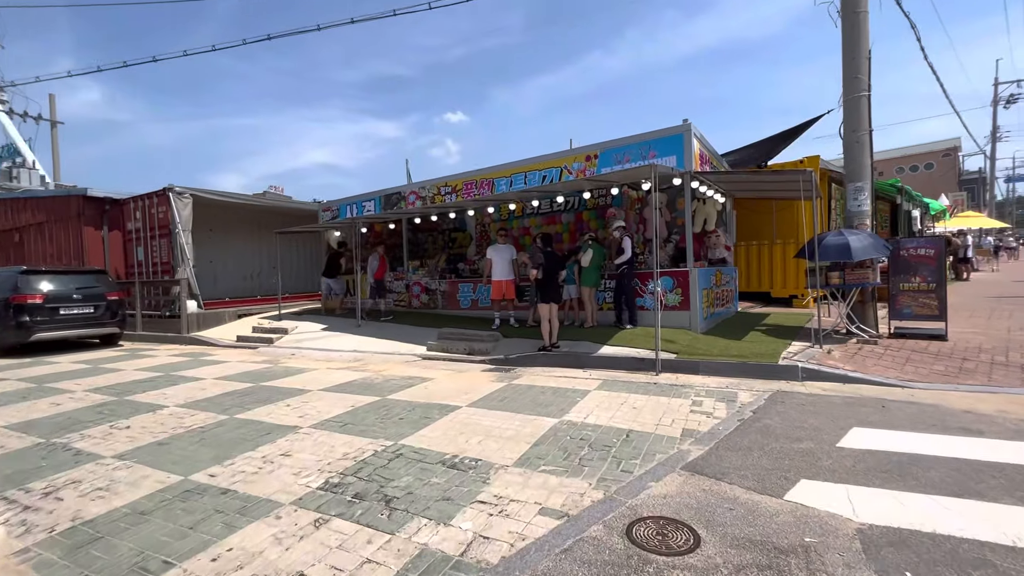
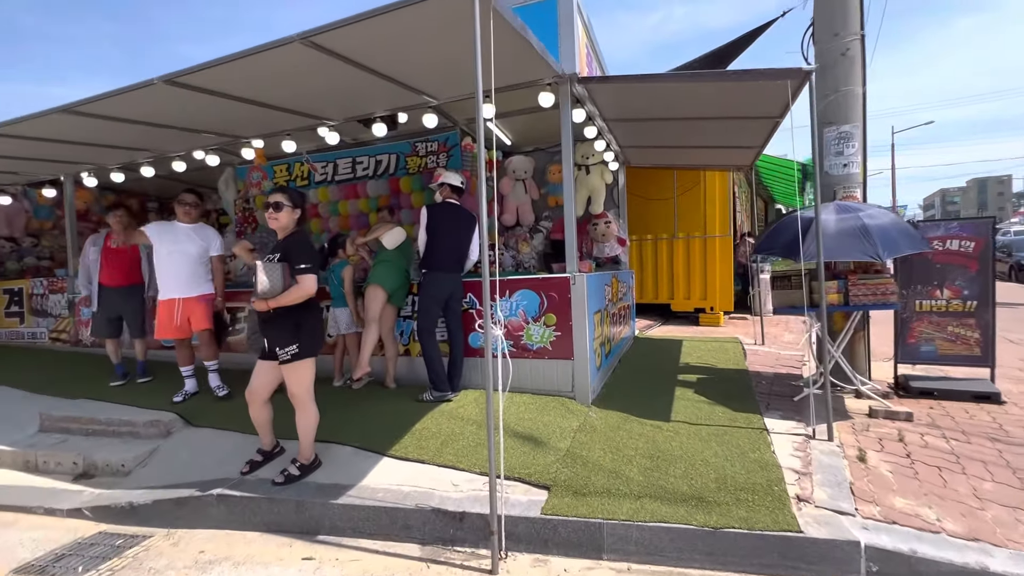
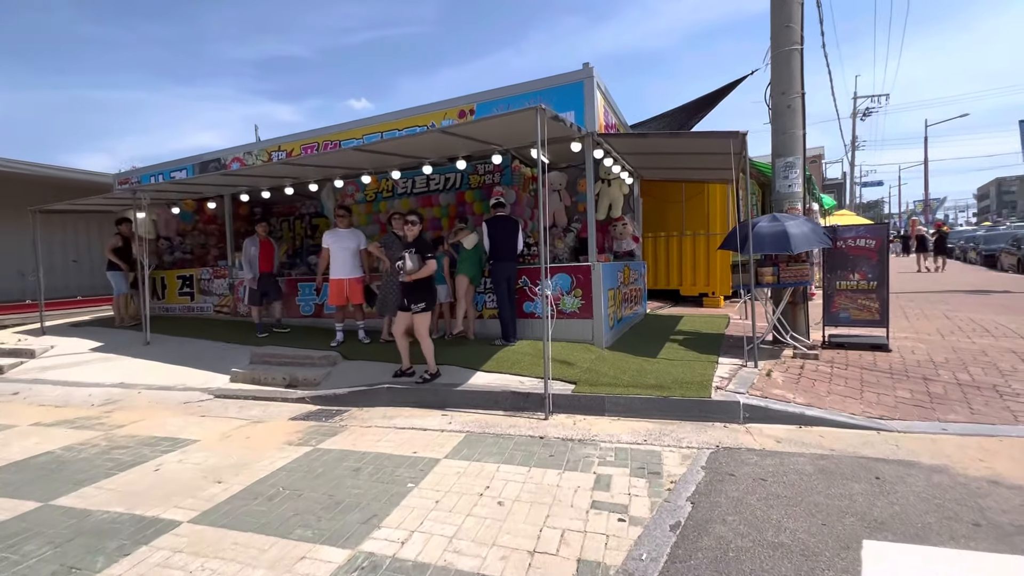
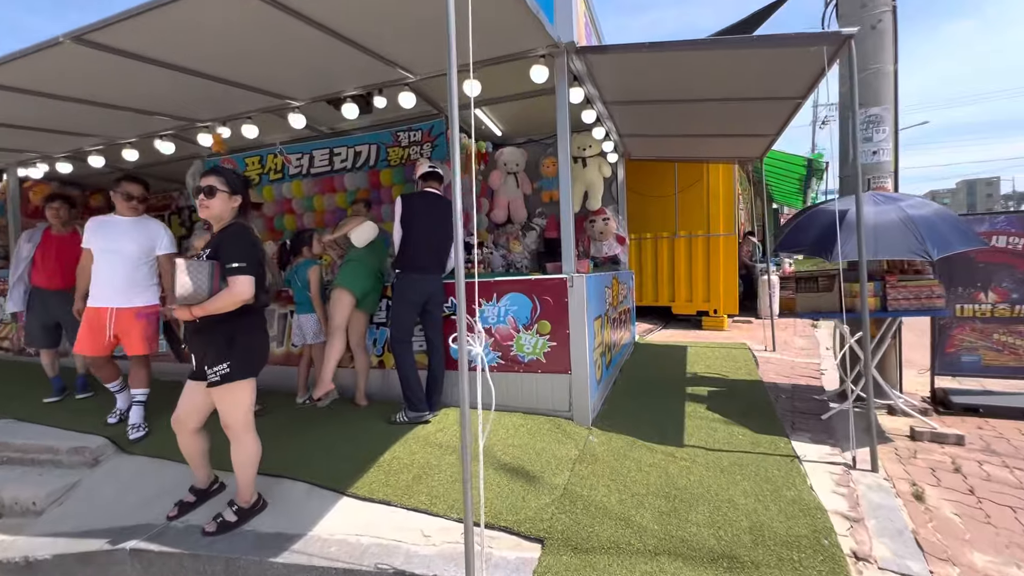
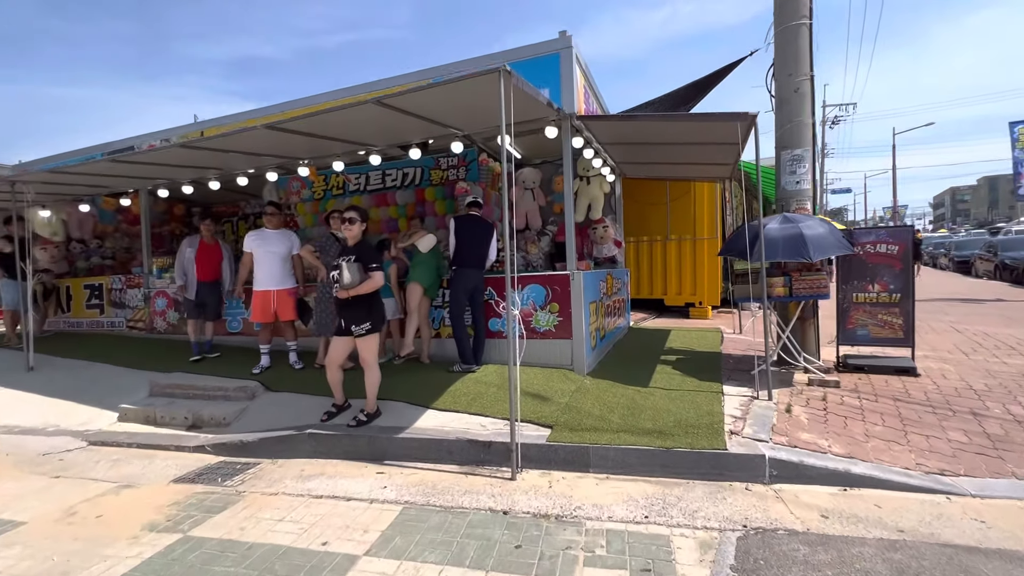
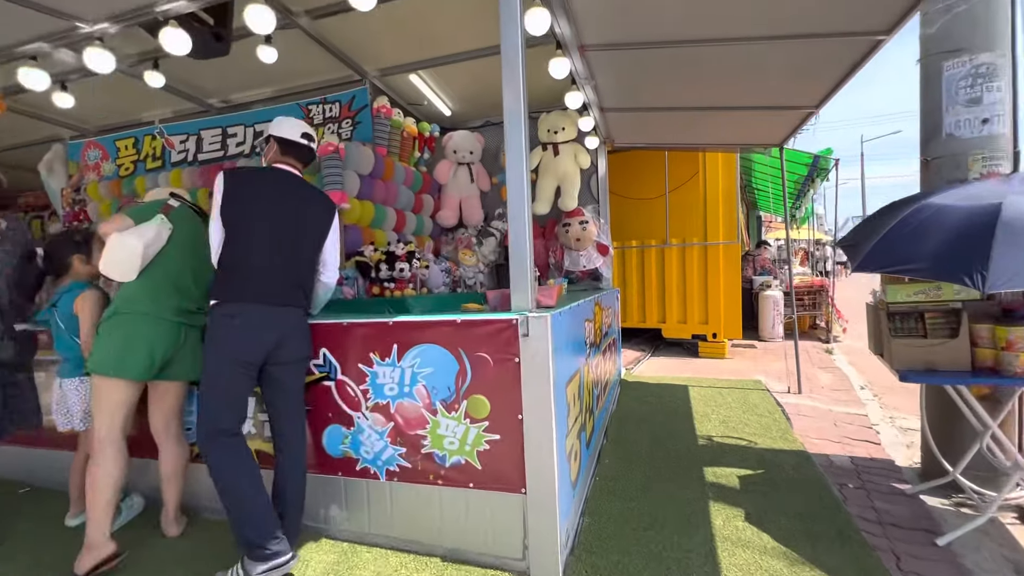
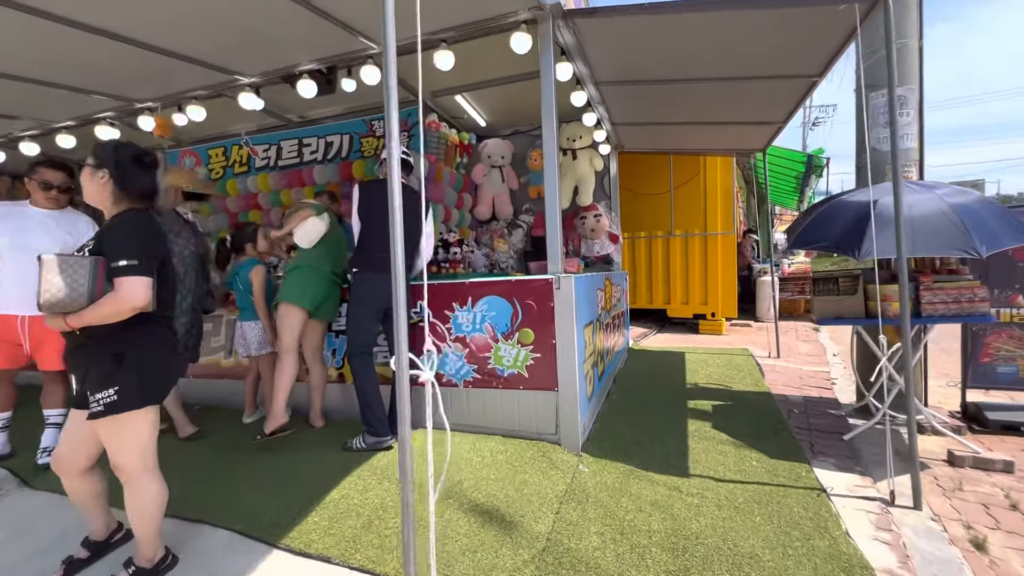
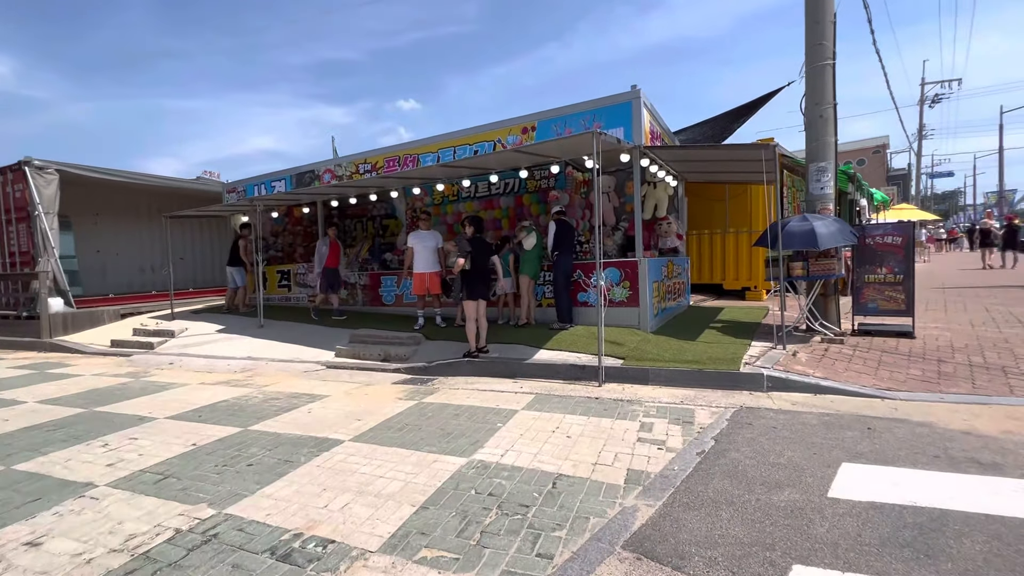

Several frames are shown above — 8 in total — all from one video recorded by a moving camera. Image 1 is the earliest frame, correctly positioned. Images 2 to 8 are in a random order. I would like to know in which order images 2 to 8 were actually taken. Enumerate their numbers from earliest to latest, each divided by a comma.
8, 3, 5, 2, 4, 7, 6
